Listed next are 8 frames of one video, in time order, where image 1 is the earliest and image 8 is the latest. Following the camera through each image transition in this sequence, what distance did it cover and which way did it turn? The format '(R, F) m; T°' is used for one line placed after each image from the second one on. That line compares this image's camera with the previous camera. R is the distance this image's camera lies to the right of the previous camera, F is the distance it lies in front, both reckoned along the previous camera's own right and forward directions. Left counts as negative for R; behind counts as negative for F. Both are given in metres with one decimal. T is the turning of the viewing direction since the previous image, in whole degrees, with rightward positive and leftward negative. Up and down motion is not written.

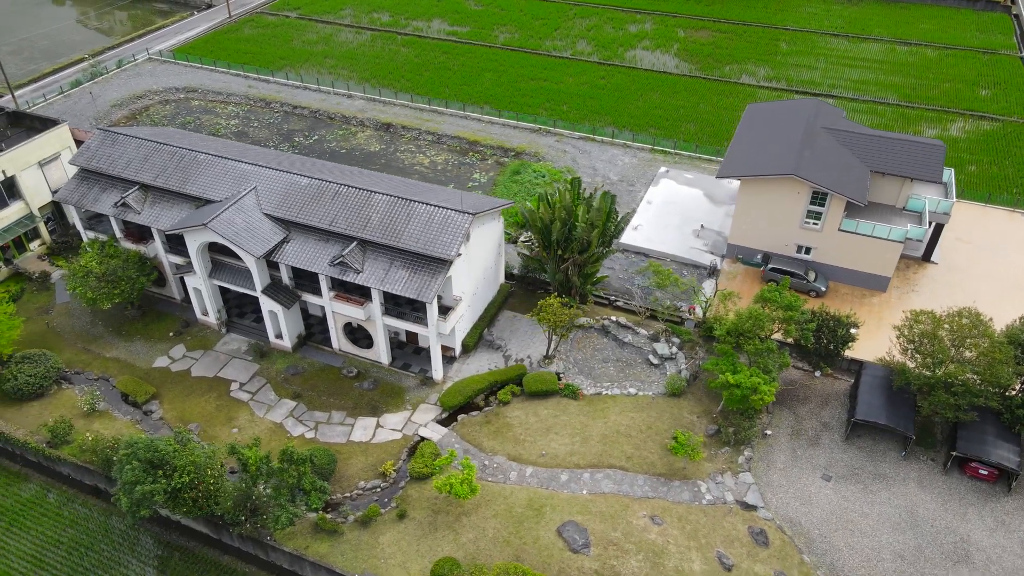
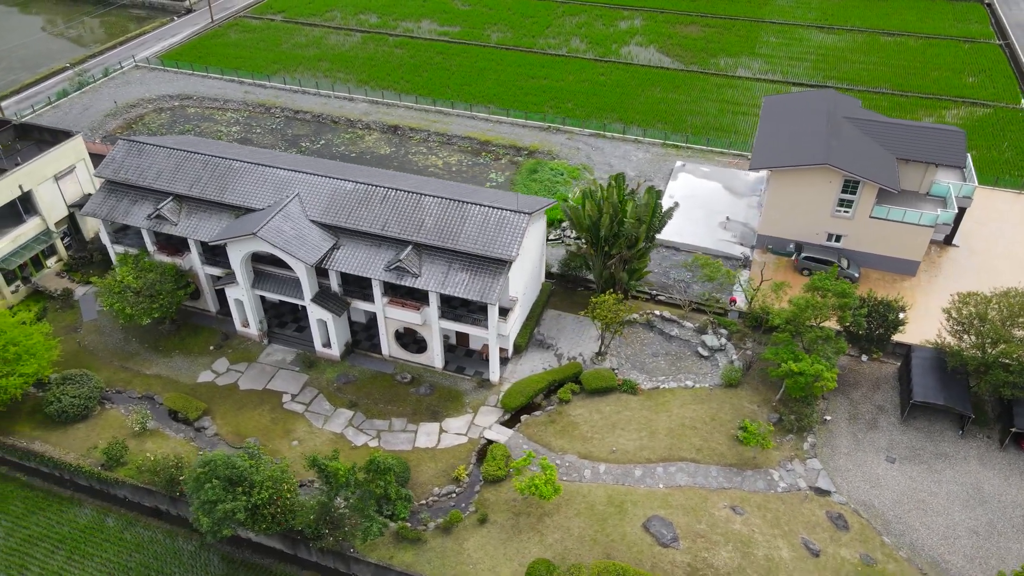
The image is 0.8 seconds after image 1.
(-4.4, +0.3) m; +3°
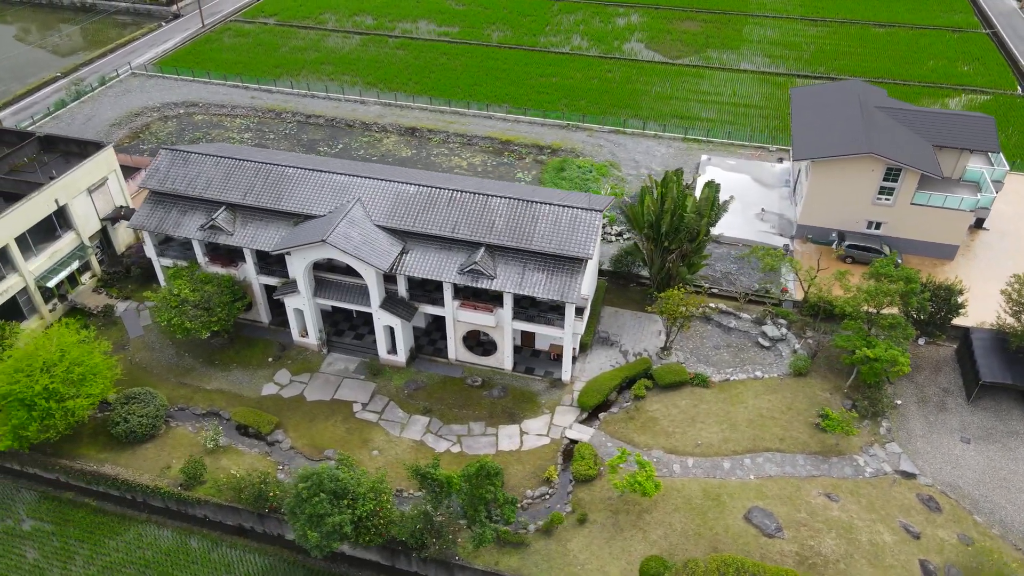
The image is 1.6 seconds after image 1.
(-5.0, +0.3) m; +3°
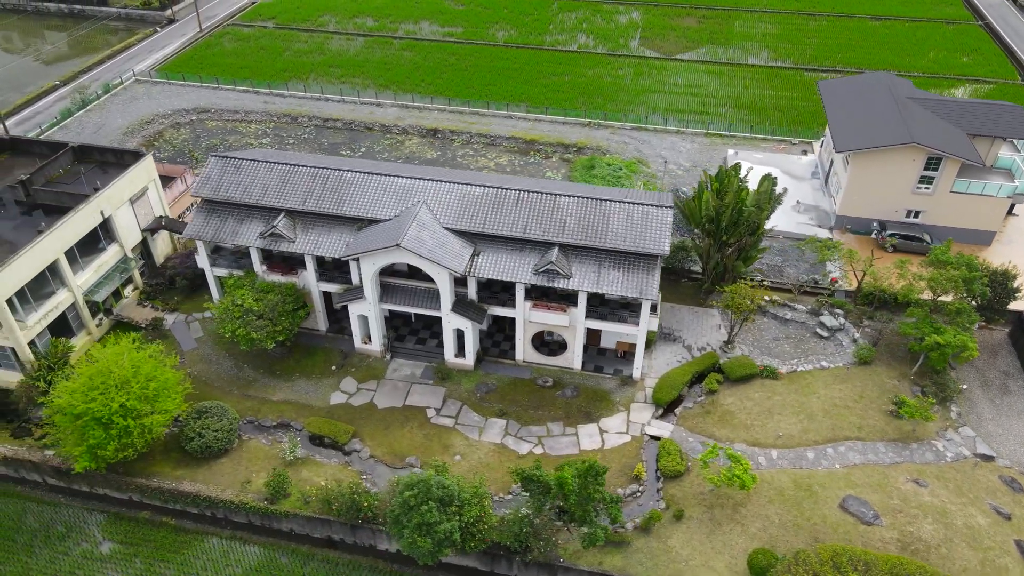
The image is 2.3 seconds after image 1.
(-4.8, +0.3) m; +2°
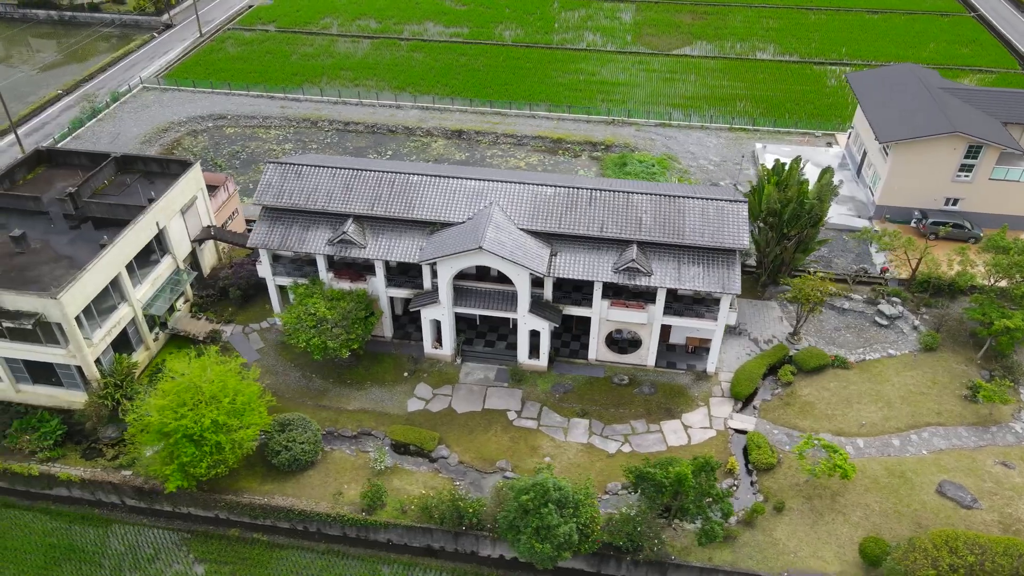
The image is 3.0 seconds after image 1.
(-5.0, +0.3) m; +3°
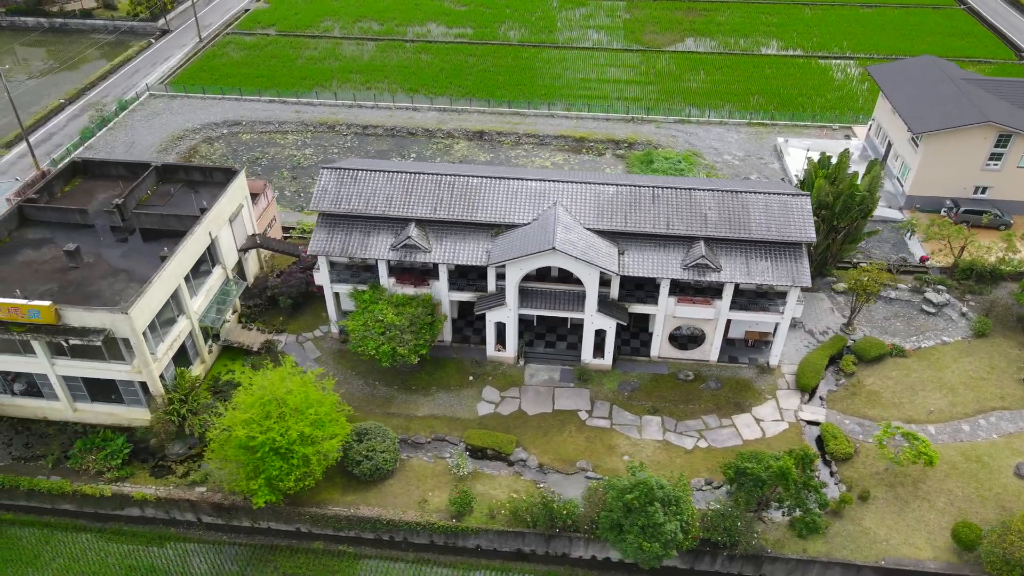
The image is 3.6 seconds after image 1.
(-4.4, +0.3) m; +2°
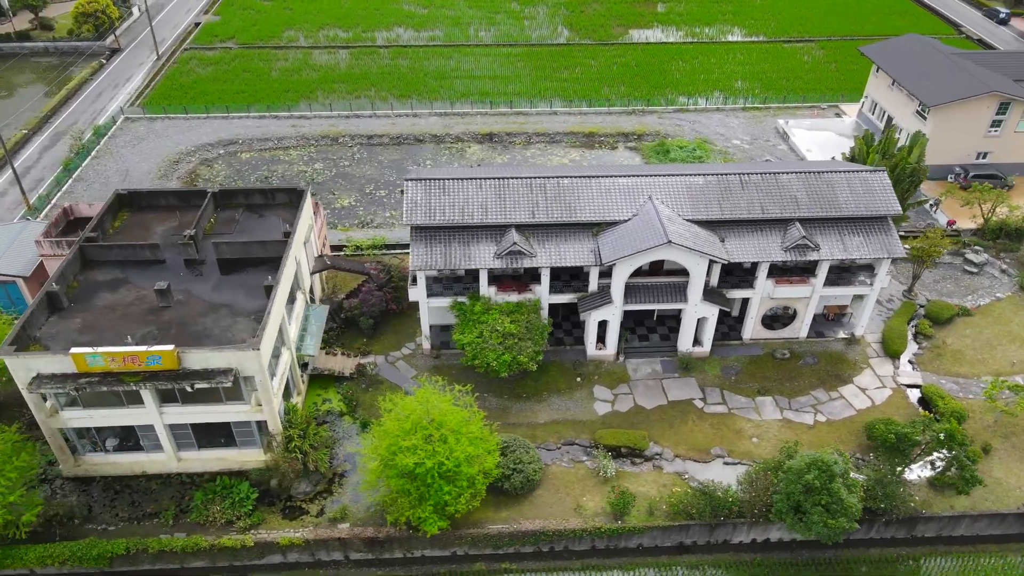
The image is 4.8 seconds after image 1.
(-9.0, +0.9) m; +7°
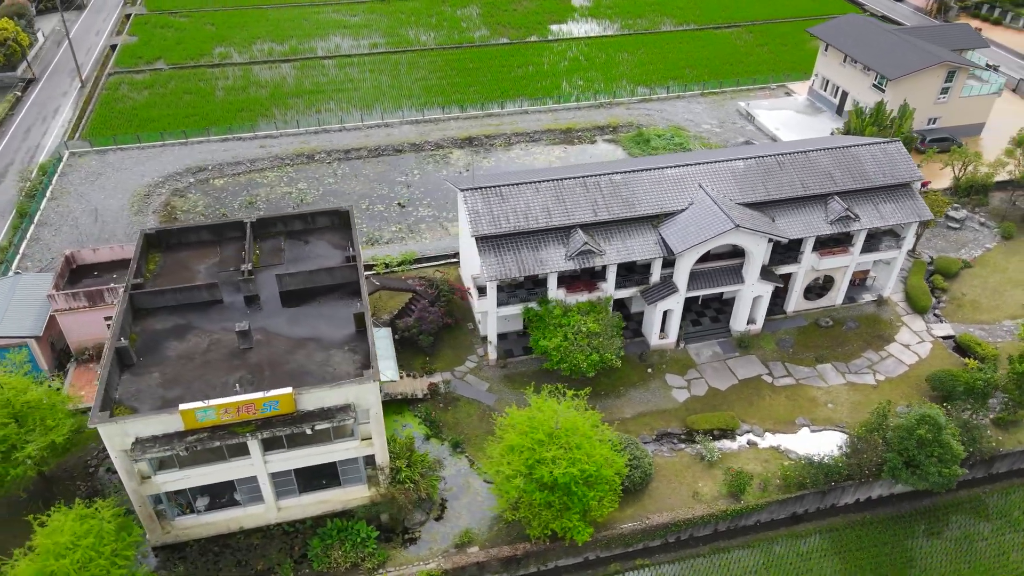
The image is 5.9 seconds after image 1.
(-8.2, +0.8) m; +8°
